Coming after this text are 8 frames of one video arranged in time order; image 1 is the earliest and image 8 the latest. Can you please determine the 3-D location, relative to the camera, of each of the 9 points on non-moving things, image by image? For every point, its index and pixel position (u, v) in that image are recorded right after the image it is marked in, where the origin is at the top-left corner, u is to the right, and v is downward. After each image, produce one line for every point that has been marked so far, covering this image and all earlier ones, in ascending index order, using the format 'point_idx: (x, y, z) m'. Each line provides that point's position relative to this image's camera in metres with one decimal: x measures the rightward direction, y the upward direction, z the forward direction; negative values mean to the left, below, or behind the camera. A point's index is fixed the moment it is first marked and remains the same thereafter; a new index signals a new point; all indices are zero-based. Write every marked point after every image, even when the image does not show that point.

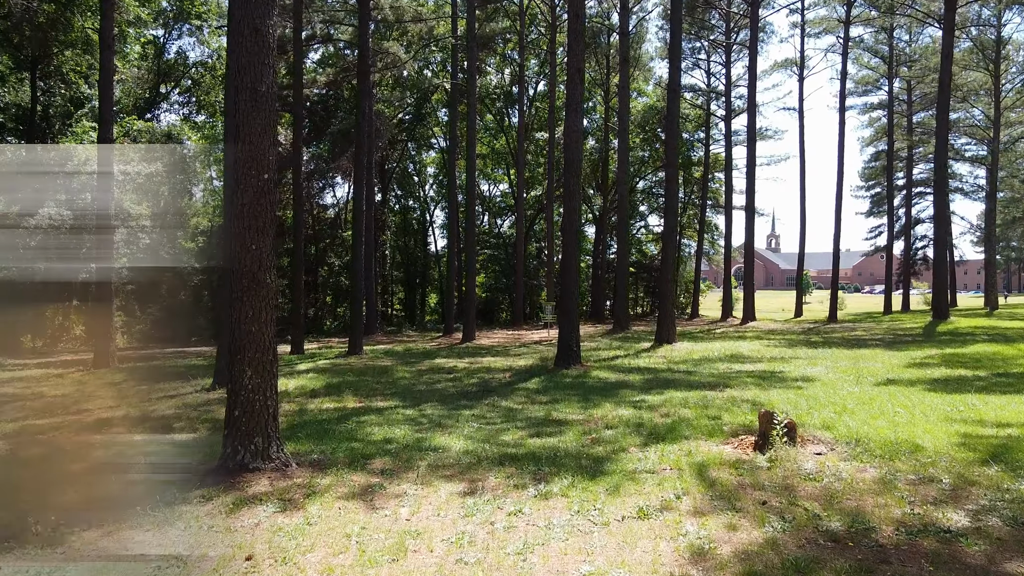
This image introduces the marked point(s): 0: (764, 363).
0: (+3.1, -0.9, +9.7) m
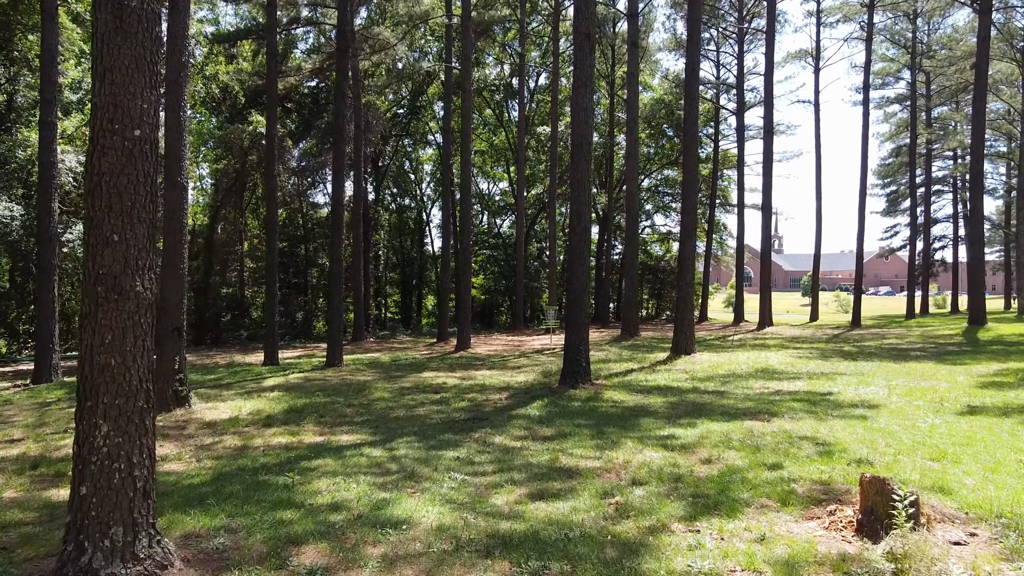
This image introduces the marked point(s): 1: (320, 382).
0: (+3.1, -1.0, +8.3) m
1: (-2.3, -1.2, +9.5) m
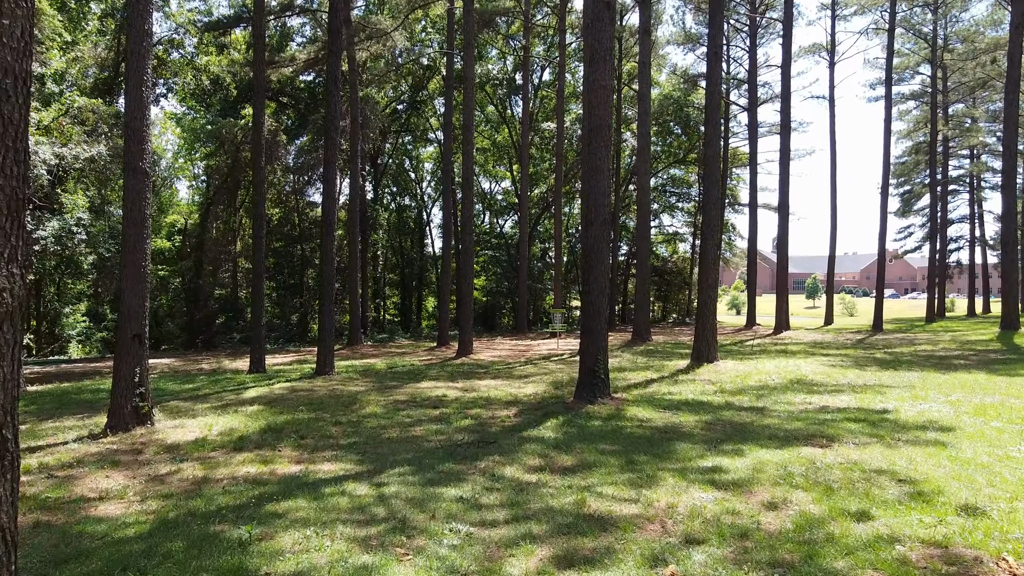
0: (+3.1, -1.0, +7.4) m
1: (-2.2, -1.2, +8.6) m
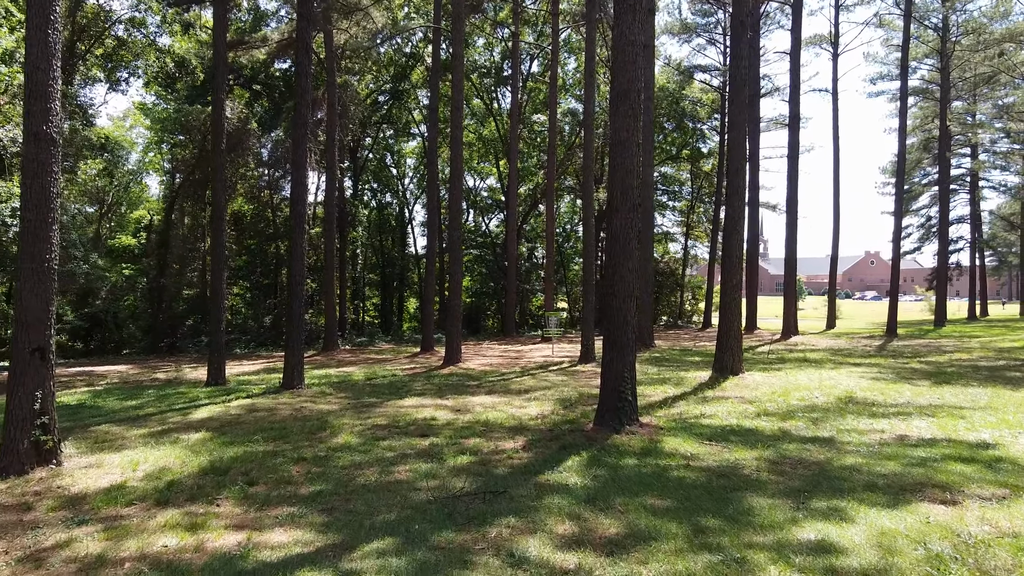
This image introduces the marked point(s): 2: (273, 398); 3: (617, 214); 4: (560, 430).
0: (+3.2, -1.0, +6.1) m
1: (-2.2, -1.2, +7.2) m
2: (-2.5, -1.2, +8.5) m
3: (+0.8, +0.6, +5.9) m
4: (+0.4, -1.0, +5.9) m
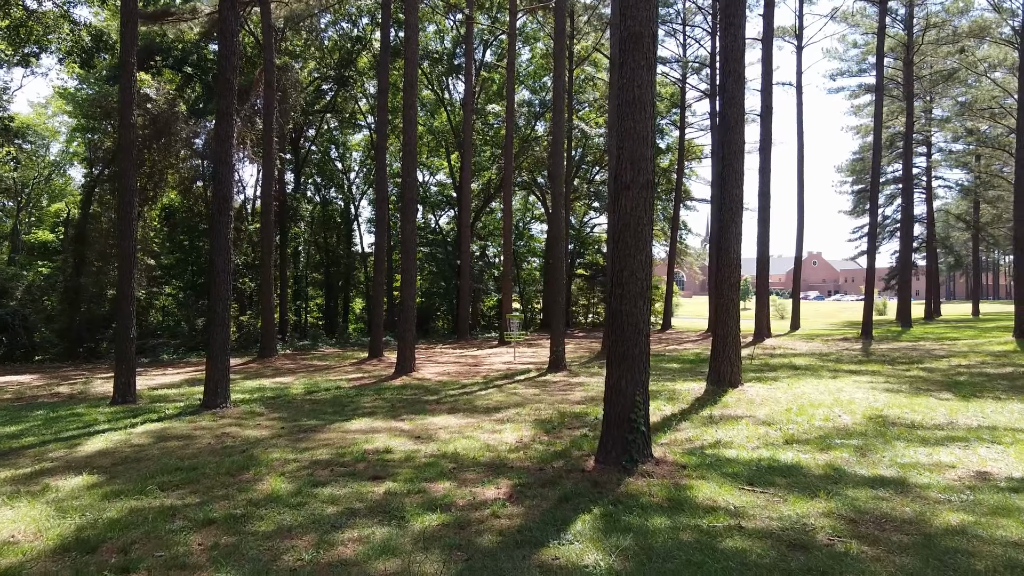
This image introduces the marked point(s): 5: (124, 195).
0: (+3.0, -1.0, +5.0) m
1: (-2.4, -1.2, +5.7) m
2: (-2.8, -1.2, +7.0) m
3: (+0.6, +0.6, +4.6) m
4: (+0.2, -1.0, +4.6) m
5: (-4.2, +1.0, +8.6) m
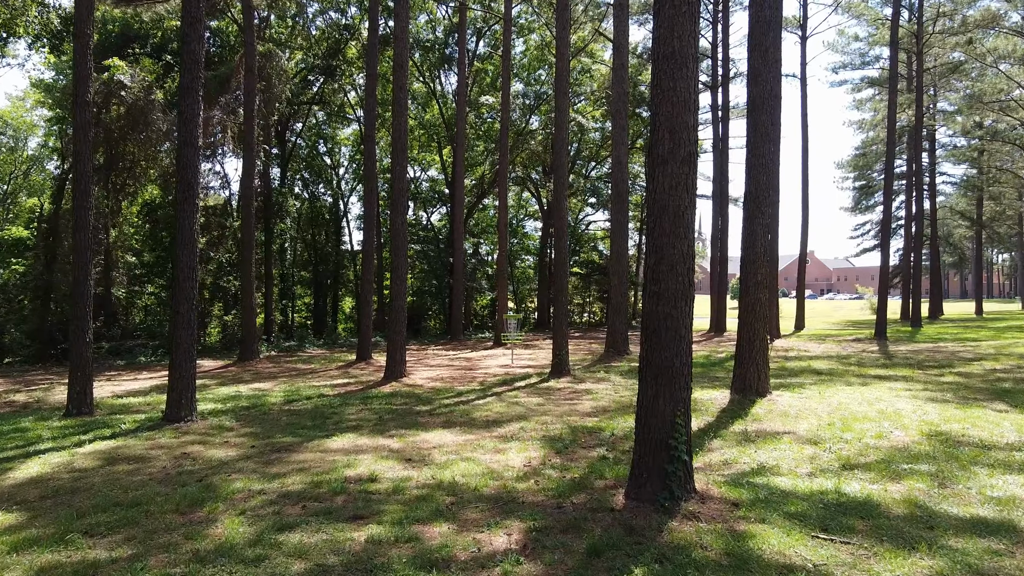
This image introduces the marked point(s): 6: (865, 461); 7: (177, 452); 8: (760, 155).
0: (+3.1, -1.0, +4.2) m
1: (-2.3, -1.2, +4.9) m
2: (-2.8, -1.1, +6.1) m
3: (+0.7, +0.6, +3.8) m
4: (+0.3, -1.0, +3.7) m
5: (-4.1, +1.0, +7.7) m
6: (+2.1, -1.0, +4.8) m
7: (-2.4, -1.2, +5.6) m
8: (+2.3, +1.2, +7.4) m
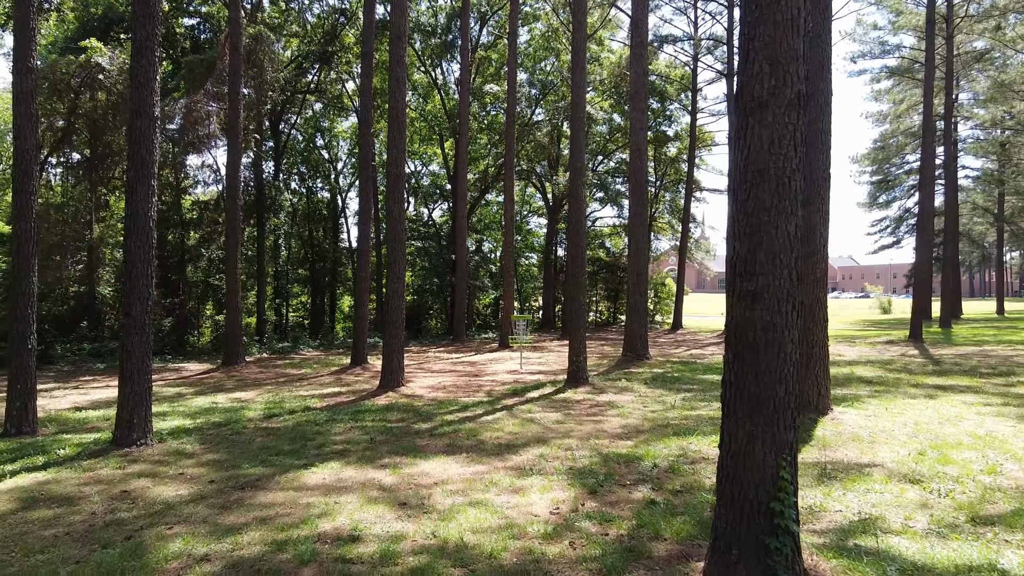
0: (+3.2, -1.0, +3.1) m
1: (-2.2, -1.1, +3.8) m
2: (-2.7, -1.1, +5.0) m
3: (+0.8, +0.6, +2.7) m
4: (+0.4, -1.0, +2.6) m
5: (-4.0, +1.0, +6.6) m
6: (+2.2, -1.0, +3.7) m
7: (-2.3, -1.1, +4.5) m
8: (+2.4, +1.2, +6.3) m
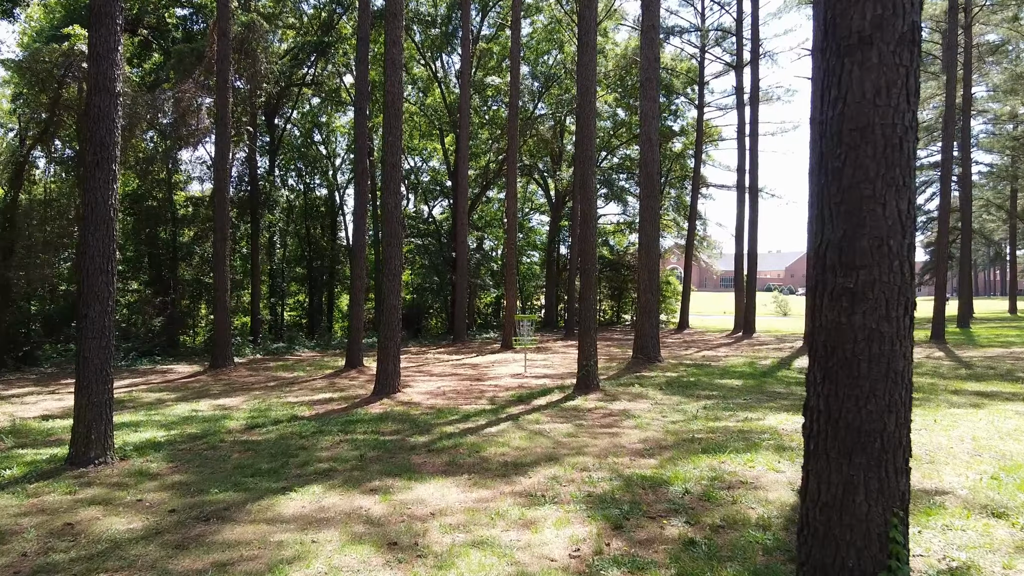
0: (+3.2, -1.0, +2.4) m
1: (-2.2, -1.1, +3.1) m
2: (-2.6, -1.1, +4.4) m
3: (+0.9, +0.6, +2.0) m
4: (+0.4, -1.0, +2.0) m
5: (-4.0, +1.0, +5.9) m
6: (+2.3, -1.0, +3.0) m
7: (-2.2, -1.1, +3.9) m
8: (+2.4, +1.2, +5.6) m
